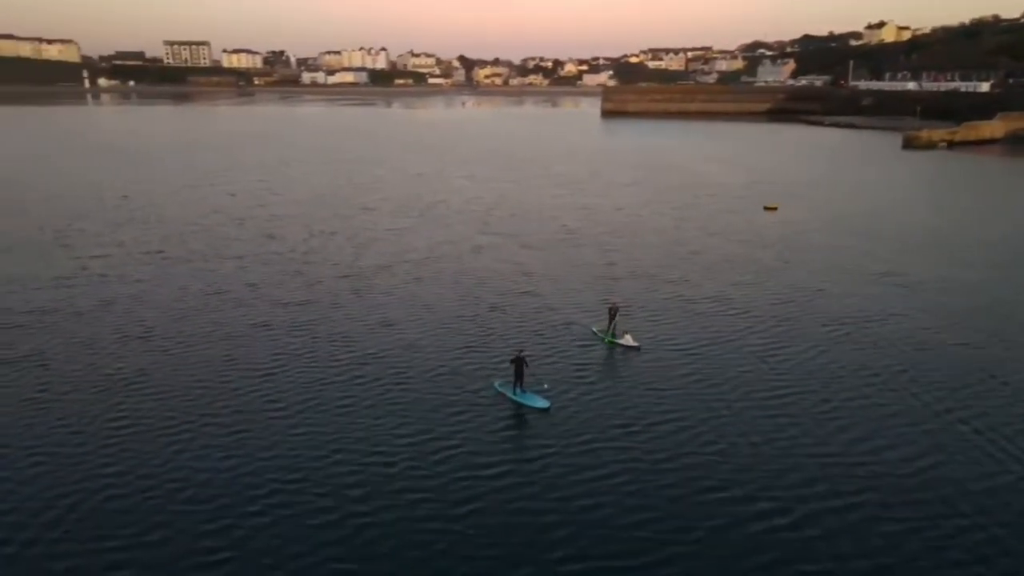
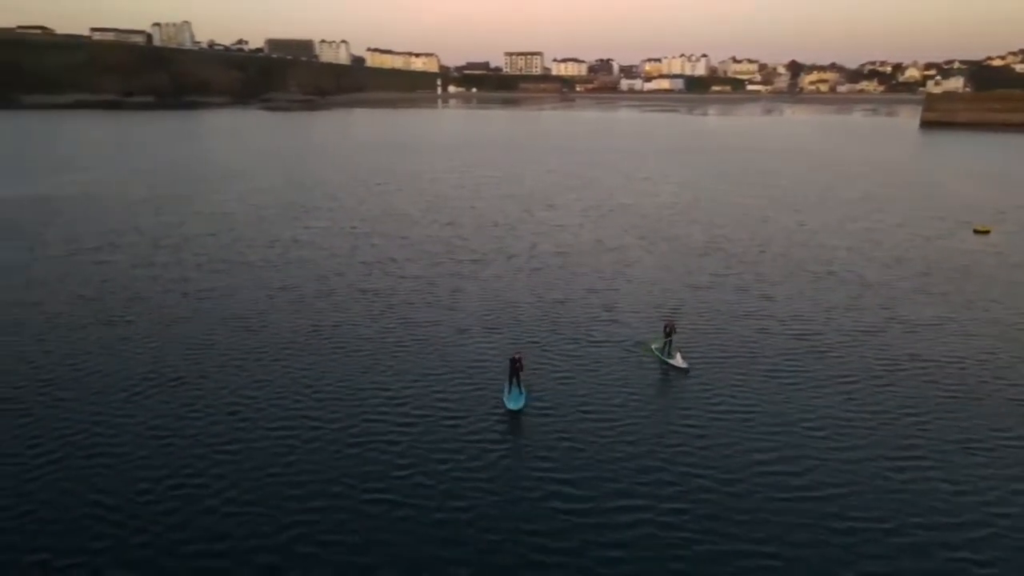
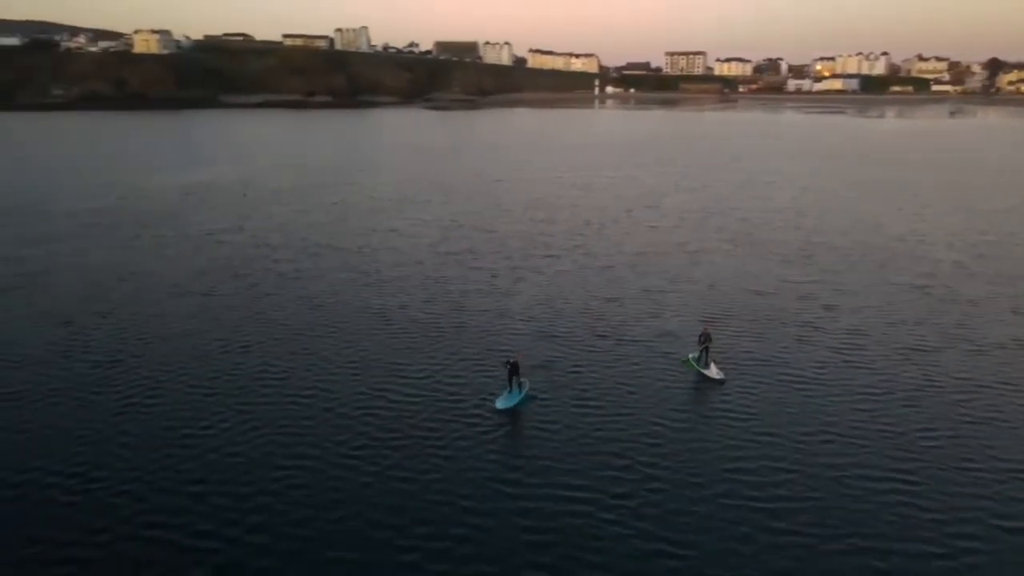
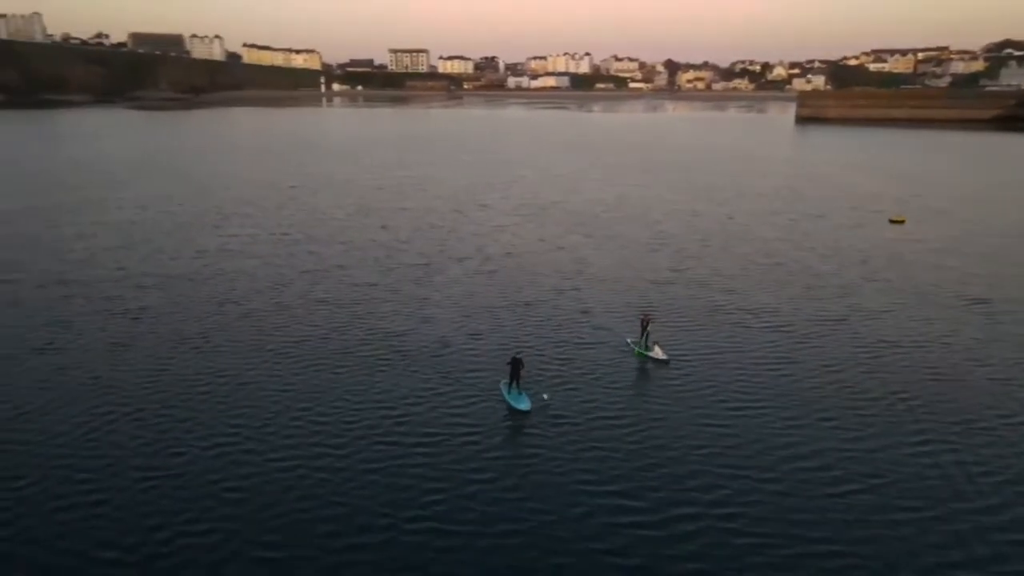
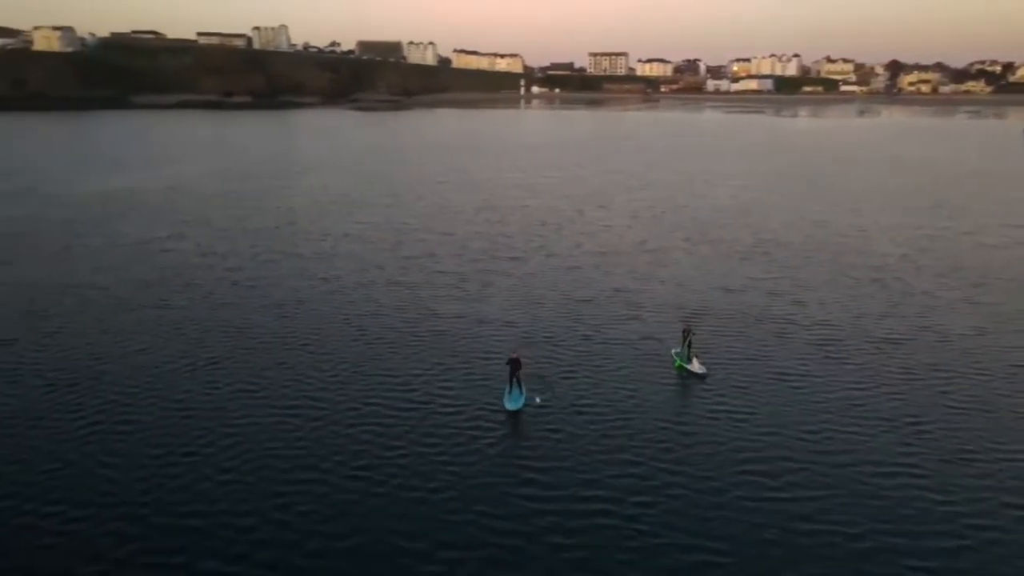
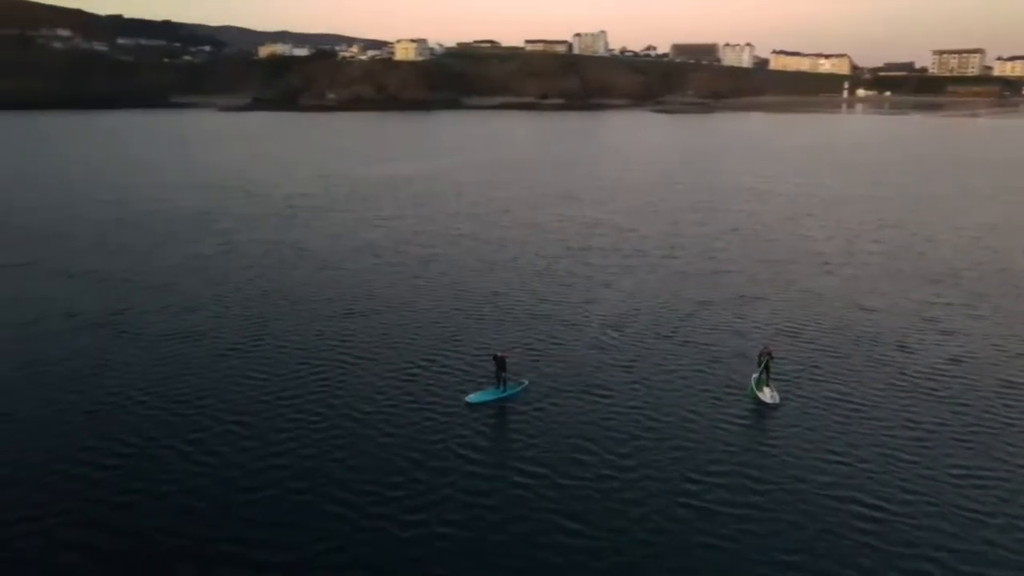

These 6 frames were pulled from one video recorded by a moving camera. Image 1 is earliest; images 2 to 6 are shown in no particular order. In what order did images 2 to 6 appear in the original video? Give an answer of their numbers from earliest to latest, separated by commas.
4, 2, 5, 3, 6
